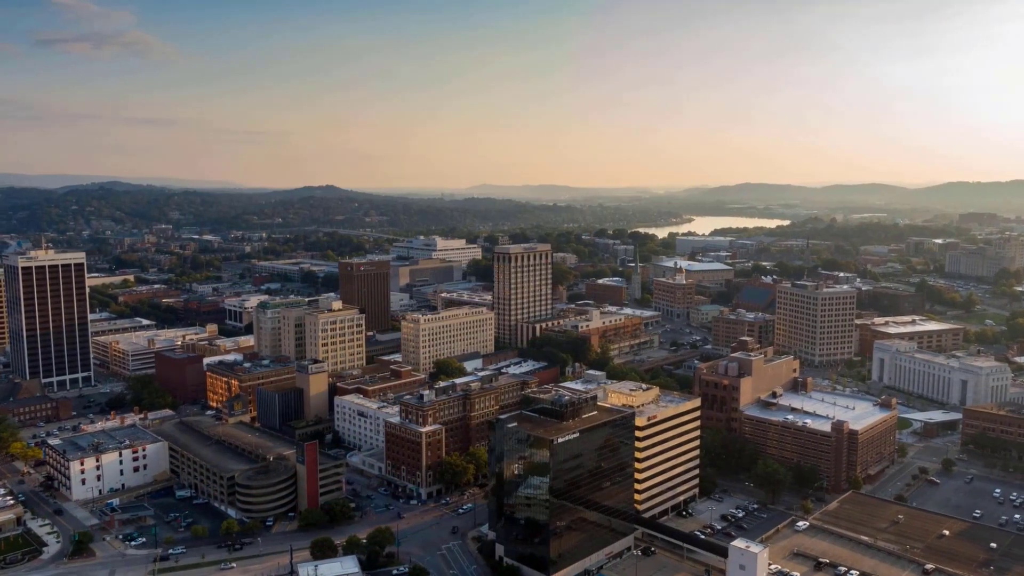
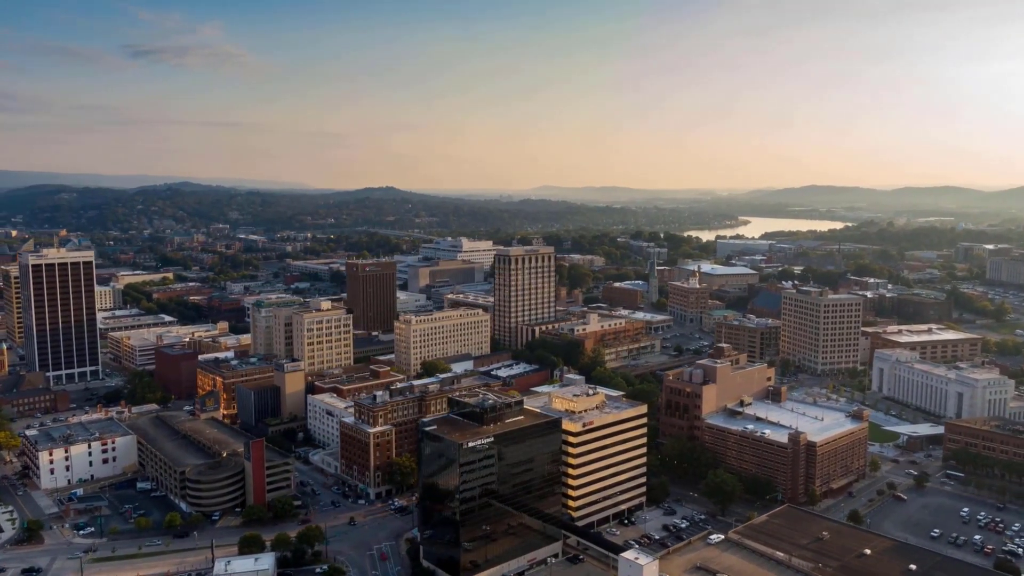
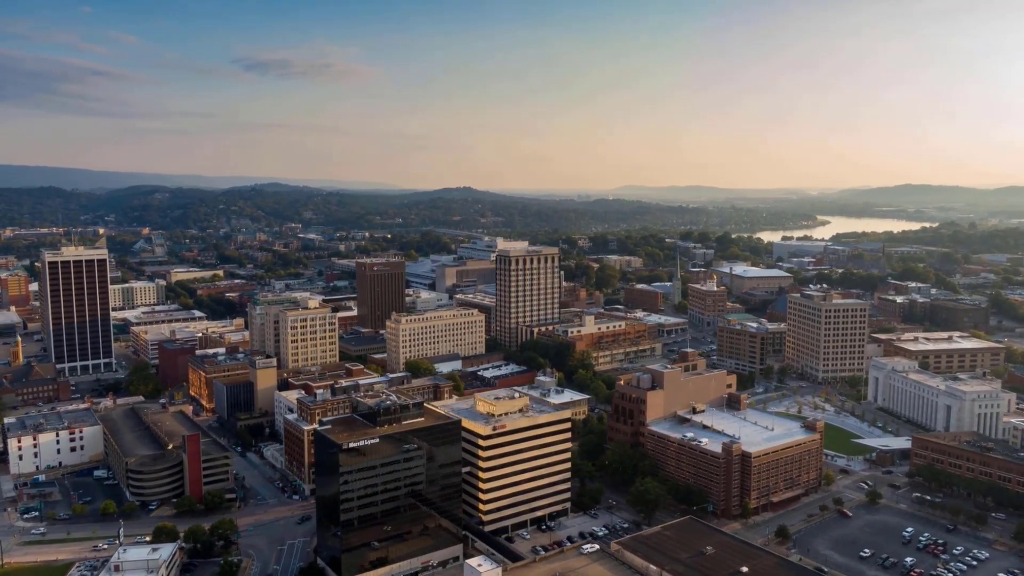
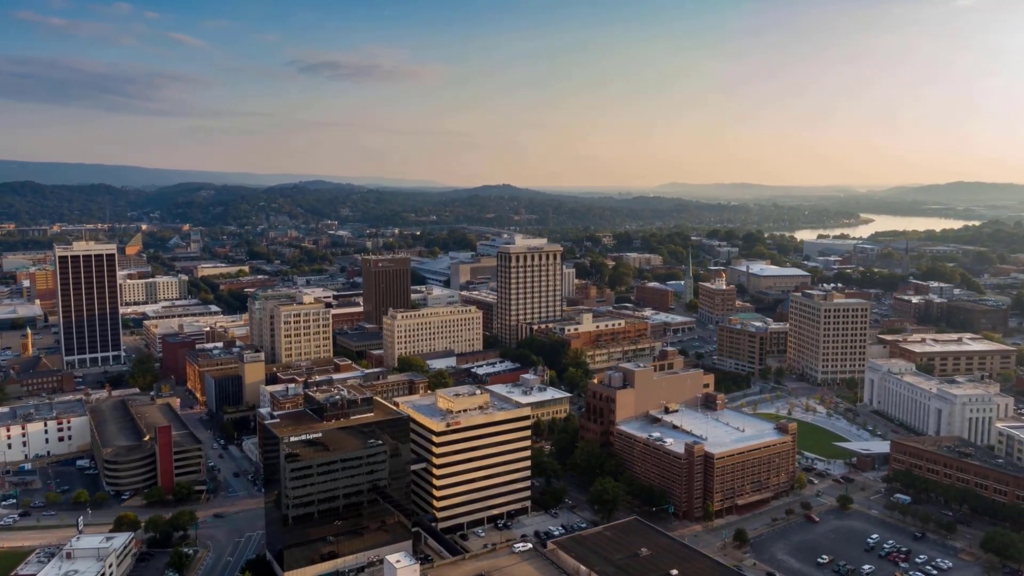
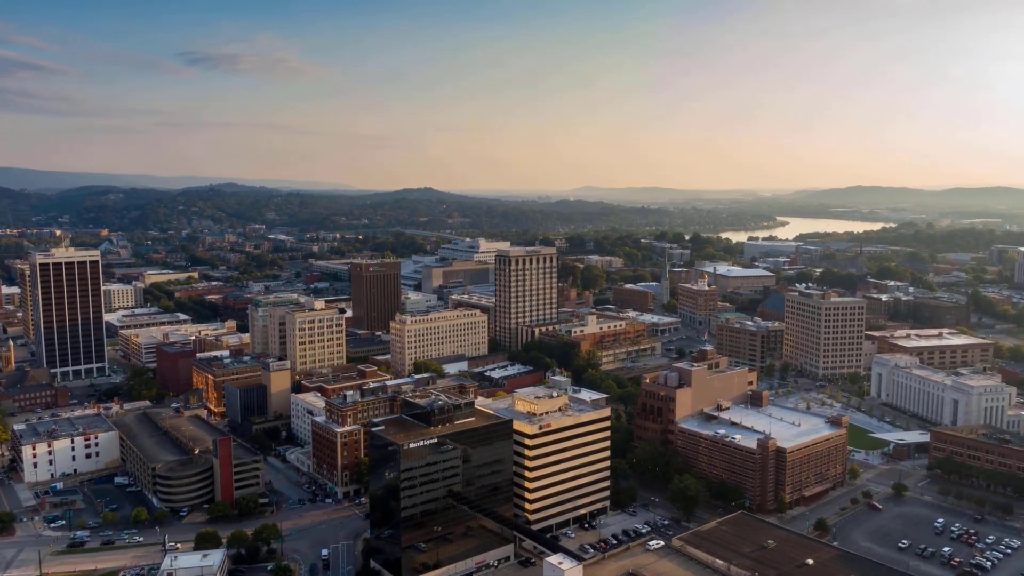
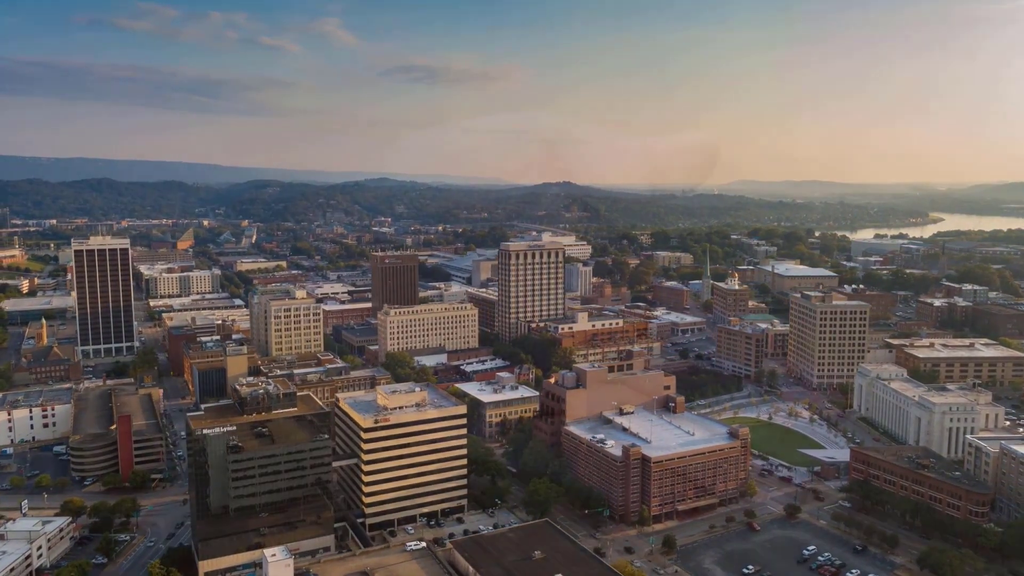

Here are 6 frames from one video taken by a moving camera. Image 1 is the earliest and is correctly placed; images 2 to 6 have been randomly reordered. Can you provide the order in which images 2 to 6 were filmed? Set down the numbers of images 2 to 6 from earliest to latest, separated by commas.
2, 5, 3, 4, 6
